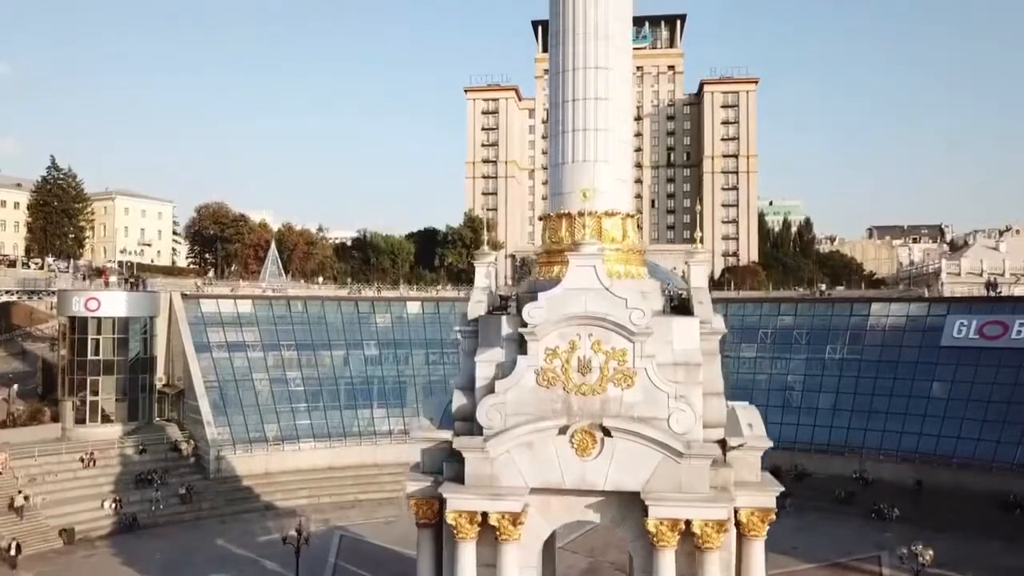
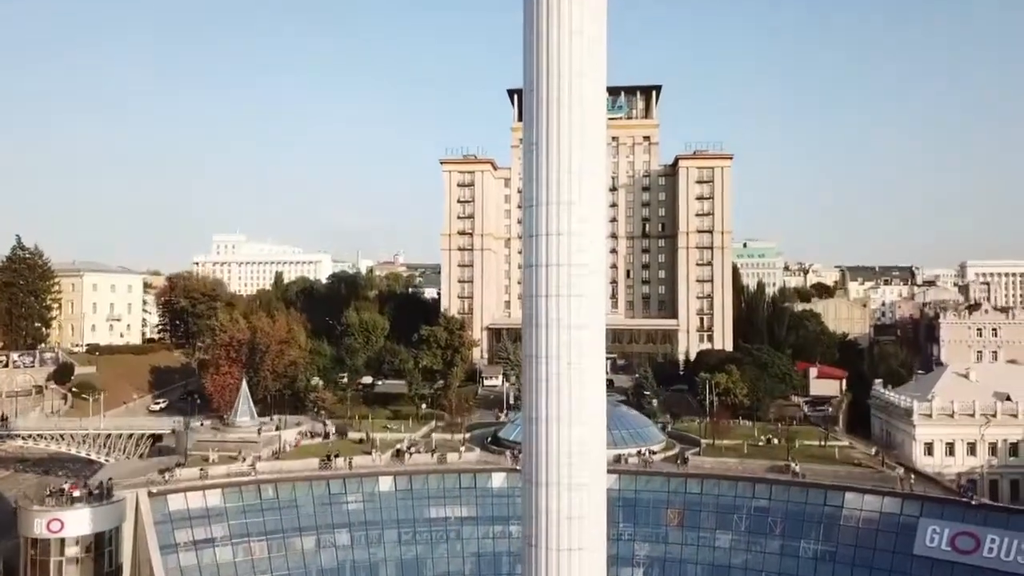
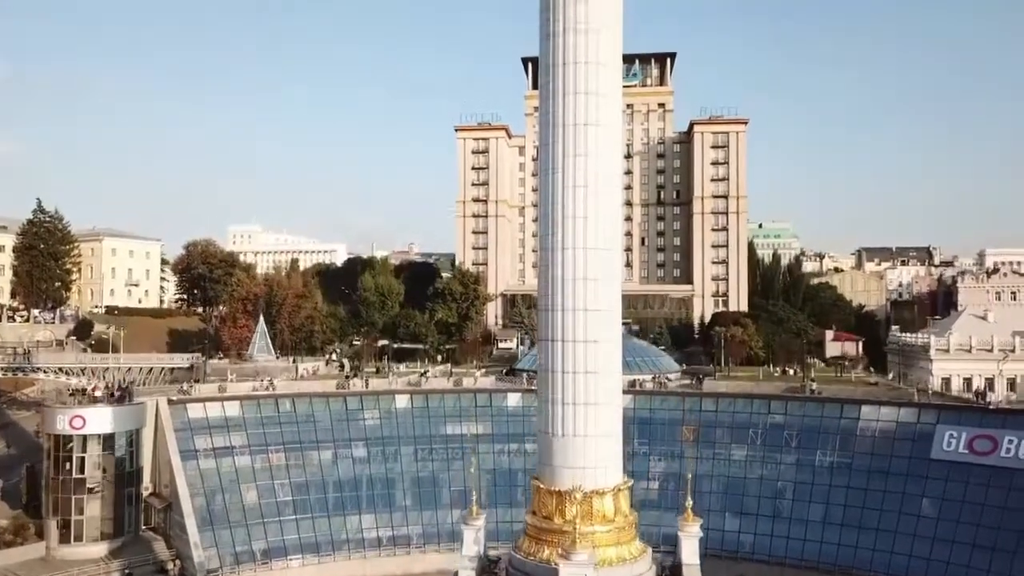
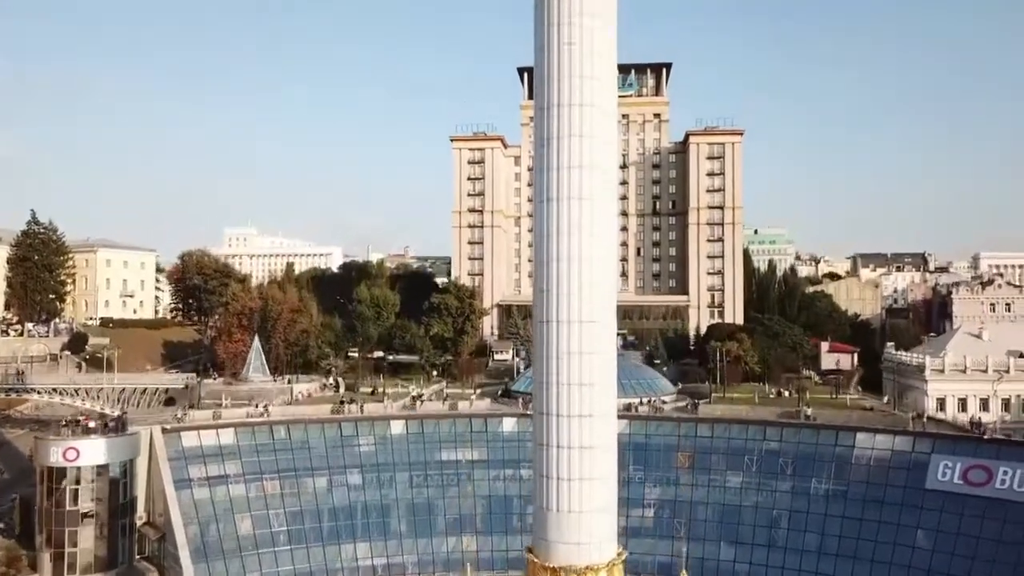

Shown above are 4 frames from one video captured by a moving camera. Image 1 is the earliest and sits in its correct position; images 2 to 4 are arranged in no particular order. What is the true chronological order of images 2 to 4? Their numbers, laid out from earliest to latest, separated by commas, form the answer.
3, 4, 2
